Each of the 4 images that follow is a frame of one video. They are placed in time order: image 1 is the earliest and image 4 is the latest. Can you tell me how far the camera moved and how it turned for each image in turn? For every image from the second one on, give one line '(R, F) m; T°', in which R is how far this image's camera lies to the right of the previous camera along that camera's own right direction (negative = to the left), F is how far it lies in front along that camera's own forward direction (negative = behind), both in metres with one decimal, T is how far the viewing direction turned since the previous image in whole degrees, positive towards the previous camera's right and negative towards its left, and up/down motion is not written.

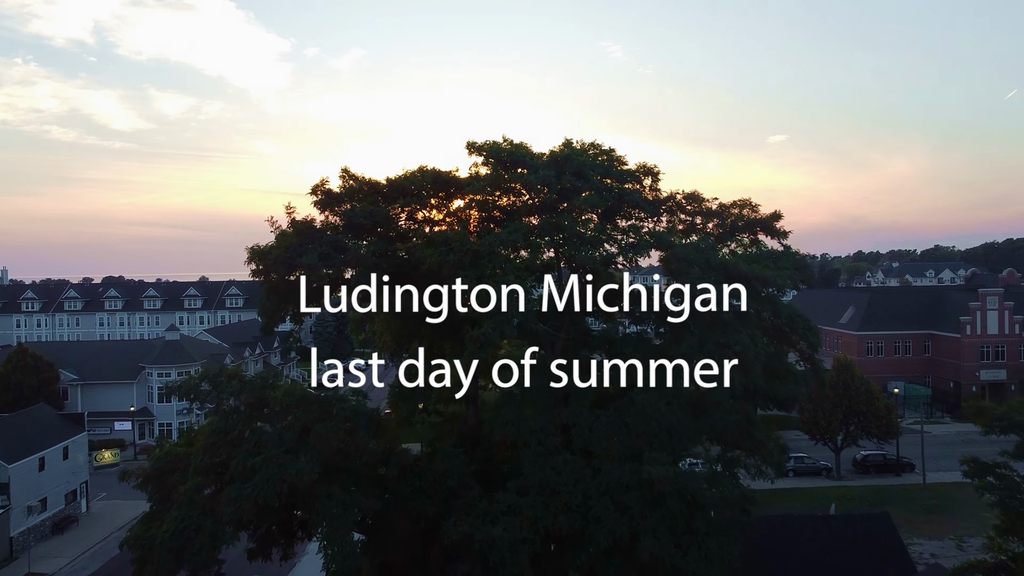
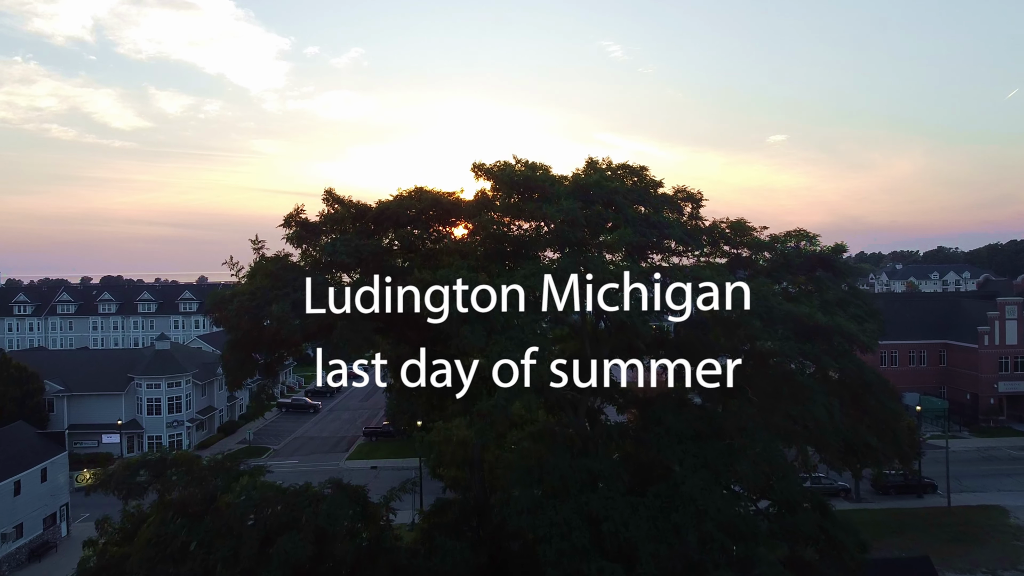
(-0.1, +1.2) m; 0°
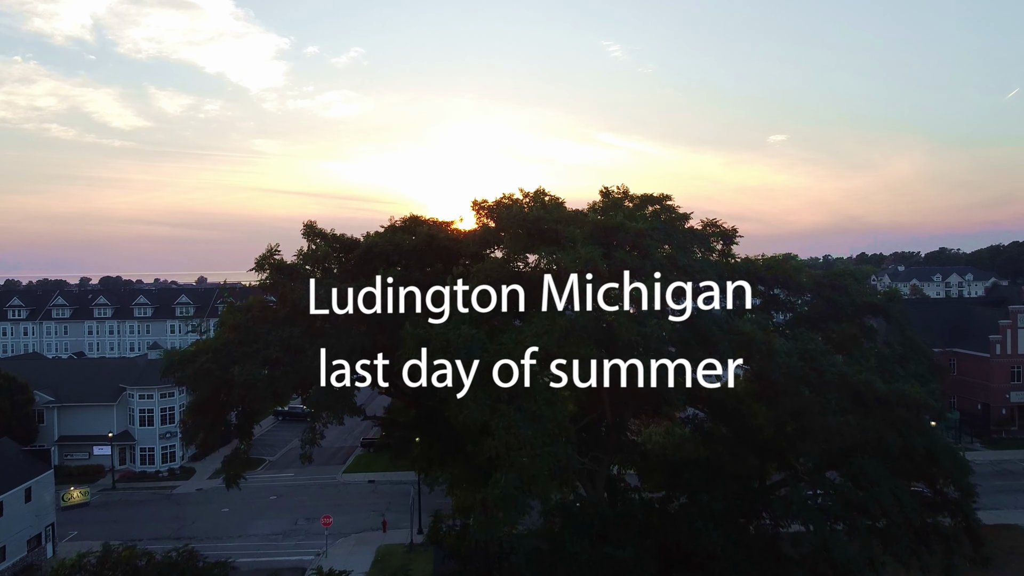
(-0.1, +0.8) m; 0°
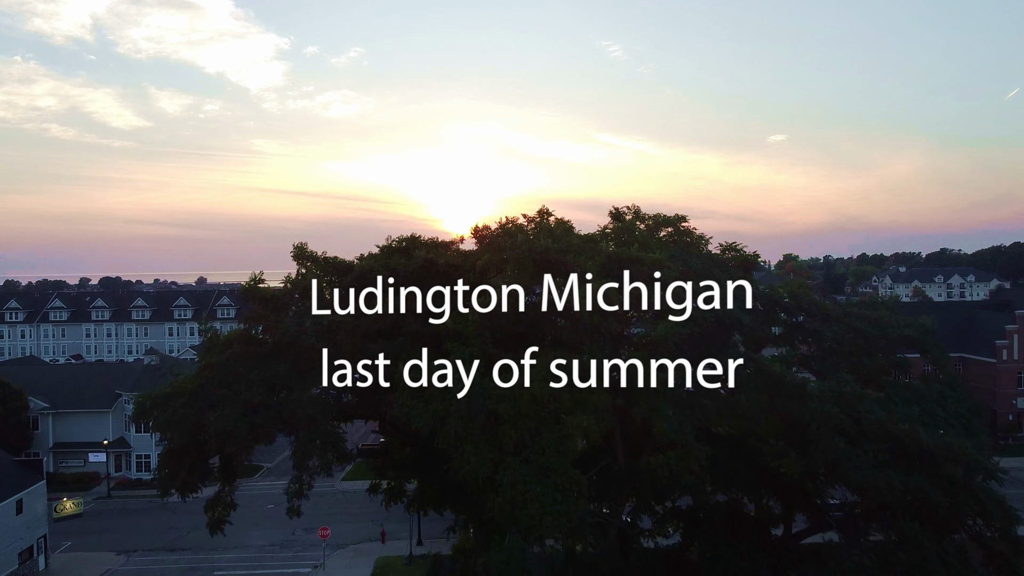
(0.0, +0.4) m; 0°
